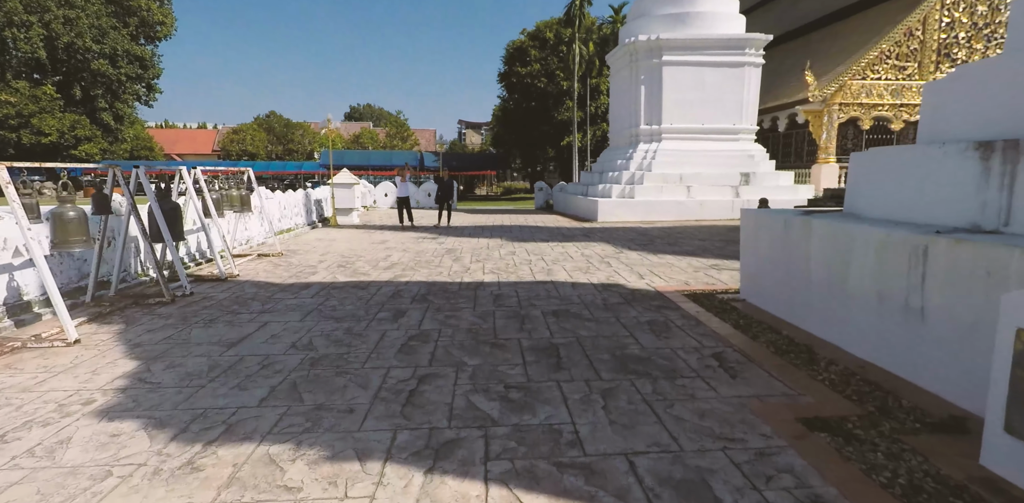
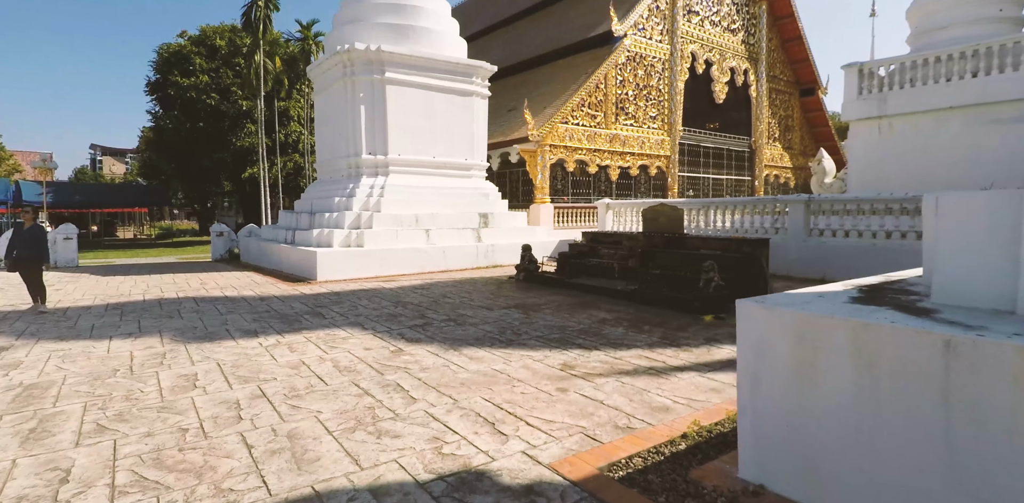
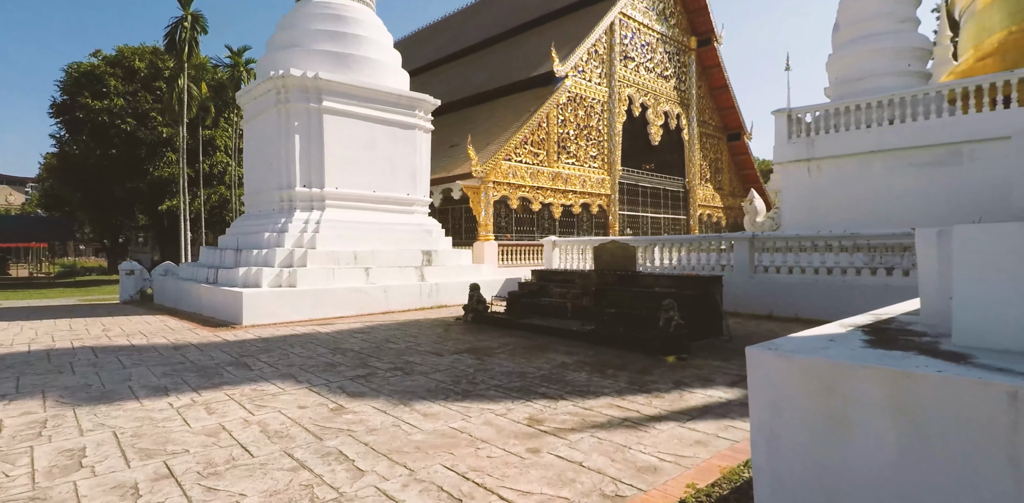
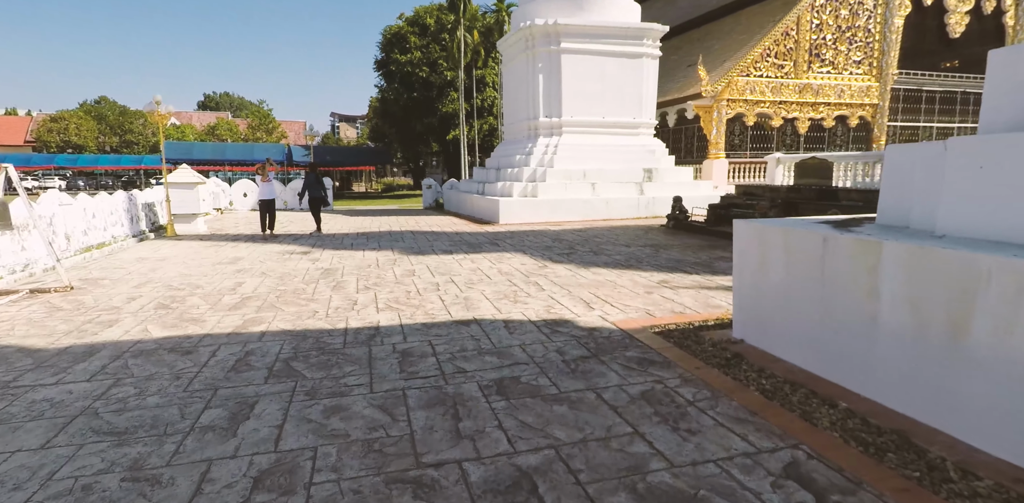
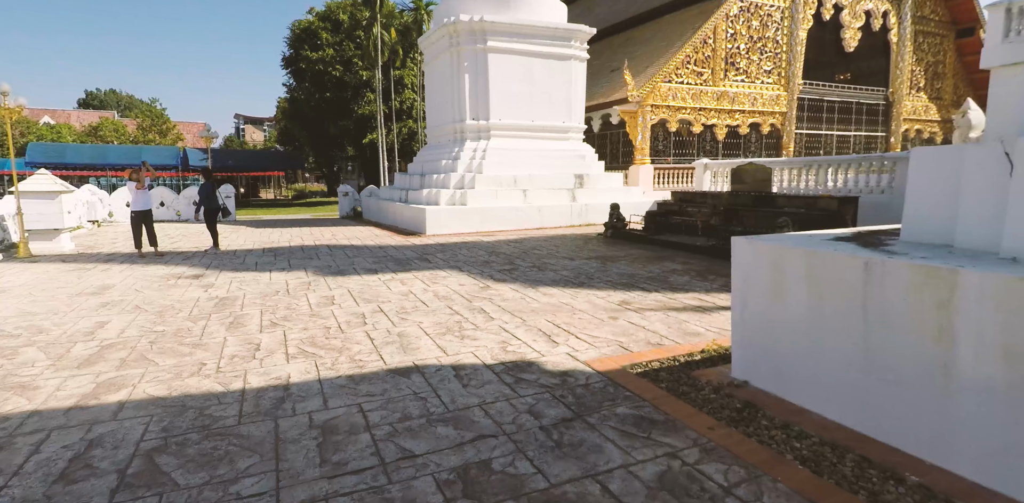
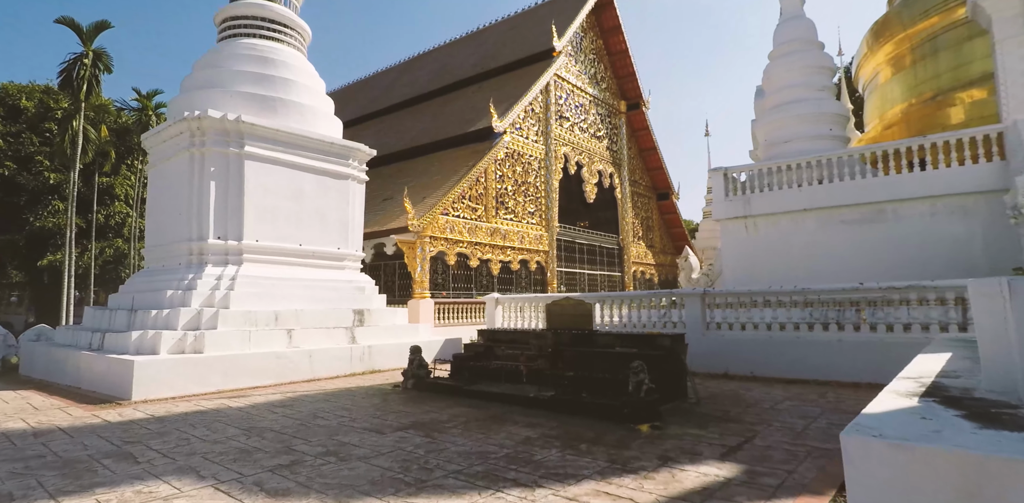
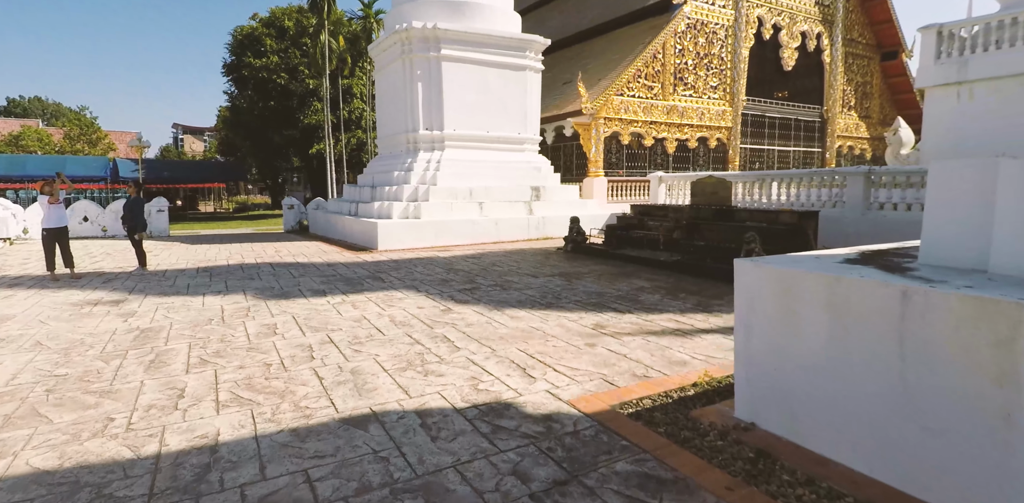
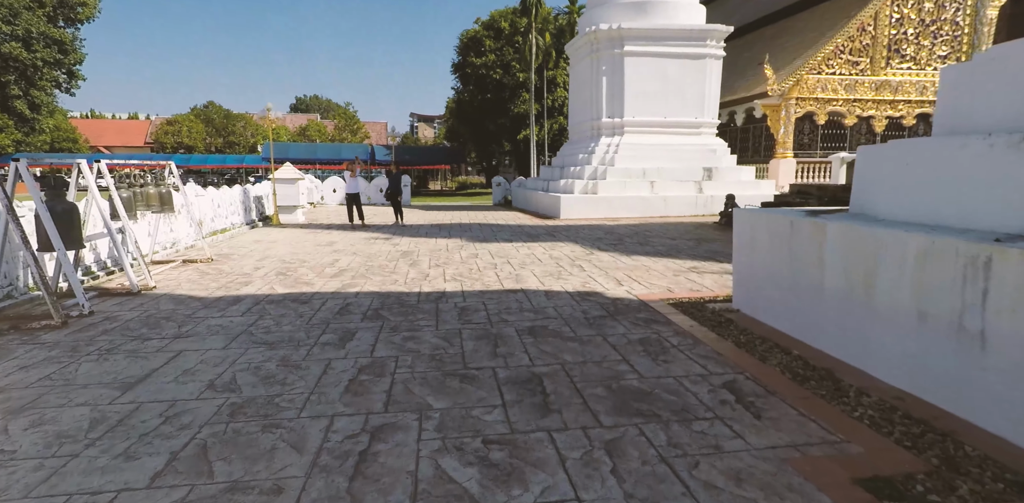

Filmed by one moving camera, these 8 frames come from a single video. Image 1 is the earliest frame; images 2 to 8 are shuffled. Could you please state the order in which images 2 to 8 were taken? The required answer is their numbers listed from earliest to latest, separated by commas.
8, 4, 5, 7, 2, 3, 6
